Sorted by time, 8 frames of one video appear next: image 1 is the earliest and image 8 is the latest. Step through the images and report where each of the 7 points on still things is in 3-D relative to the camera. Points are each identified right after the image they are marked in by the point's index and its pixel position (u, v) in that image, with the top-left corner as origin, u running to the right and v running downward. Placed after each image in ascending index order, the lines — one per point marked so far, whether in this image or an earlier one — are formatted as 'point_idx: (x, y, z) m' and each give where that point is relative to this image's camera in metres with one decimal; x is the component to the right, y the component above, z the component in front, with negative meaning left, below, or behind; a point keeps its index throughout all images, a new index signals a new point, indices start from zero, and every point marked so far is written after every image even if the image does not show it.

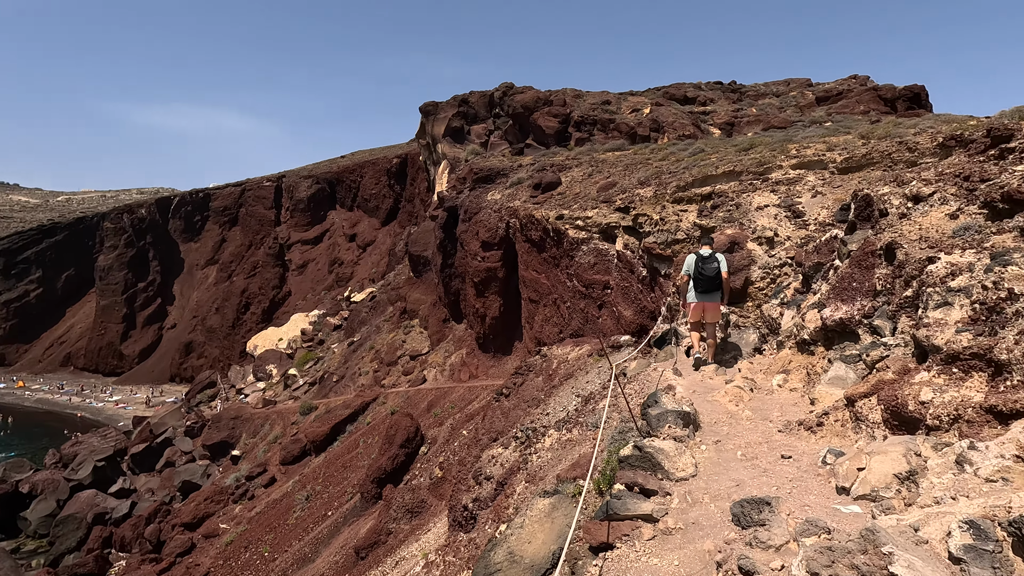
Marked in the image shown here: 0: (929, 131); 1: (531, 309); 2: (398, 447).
0: (+9.6, +3.6, +12.4) m
1: (+0.8, -0.7, +17.7) m
2: (-2.9, -4.2, +14.3) m
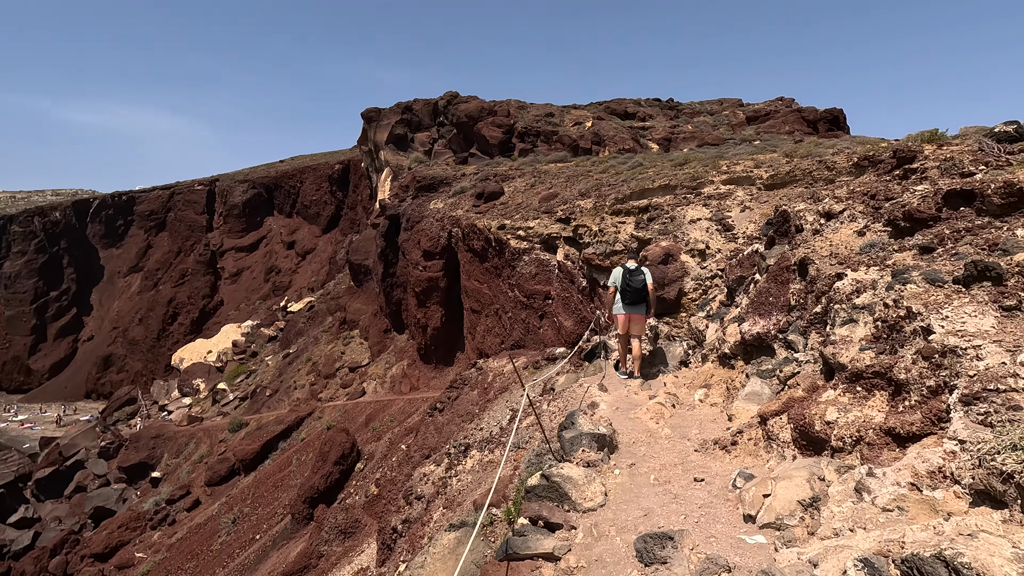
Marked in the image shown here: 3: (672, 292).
0: (+8.2, +3.3, +13.1) m
1: (-1.2, -1.0, +17.5) m
2: (-4.5, -4.4, +13.7) m
3: (+3.0, -0.1, +10.1) m
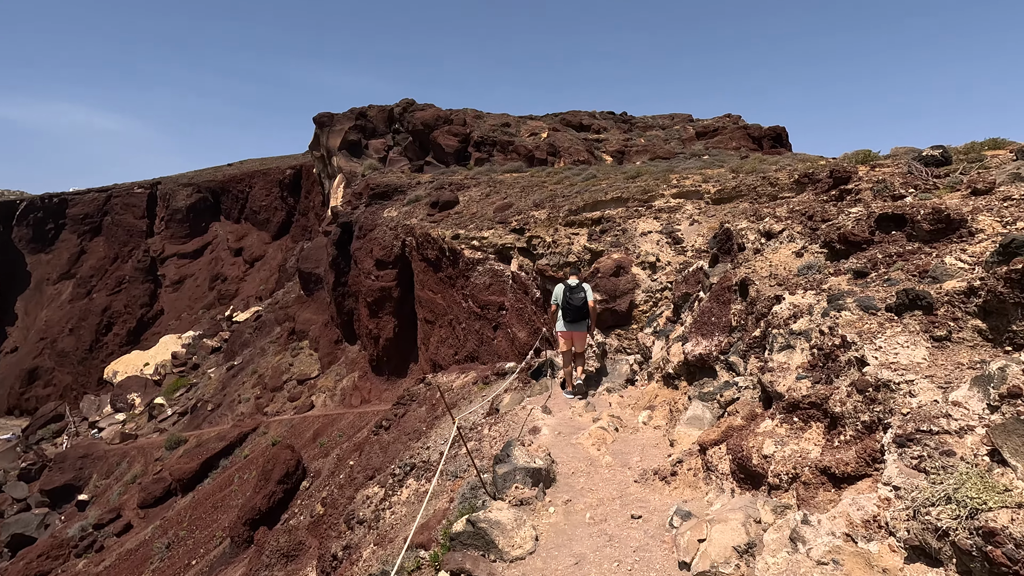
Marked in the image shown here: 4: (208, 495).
0: (+7.0, +3.0, +13.6) m
1: (-2.7, -1.3, +17.2) m
2: (-5.7, -4.7, +13.0) m
3: (+2.1, -0.3, +10.2) m
4: (-9.4, -6.4, +16.7) m
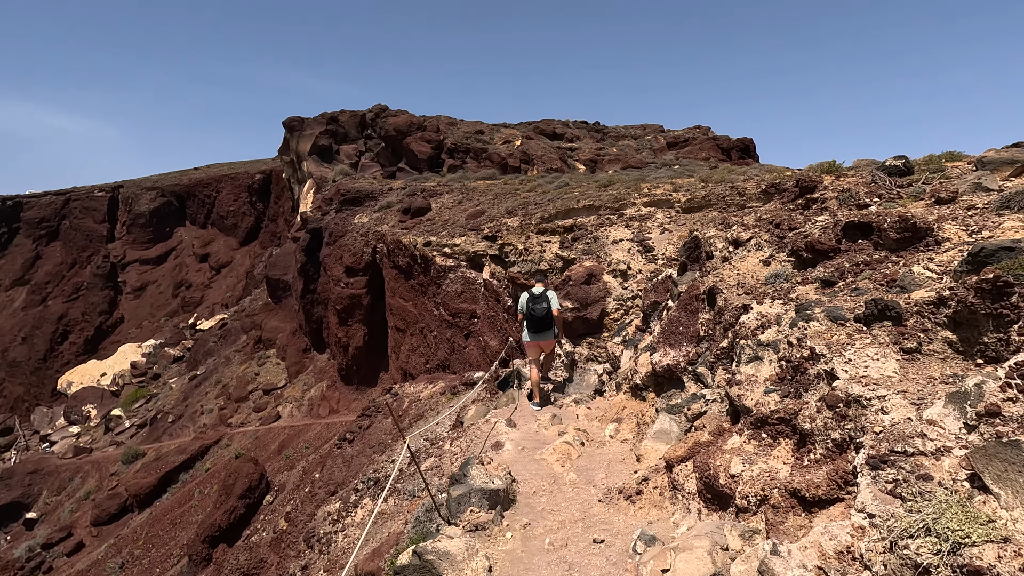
0: (+6.3, +2.8, +13.8) m
1: (-3.6, -1.6, +16.8) m
2: (-6.4, -4.9, +12.5) m
3: (+1.5, -0.5, +10.1) m
4: (-10.3, -6.6, +16.0) m
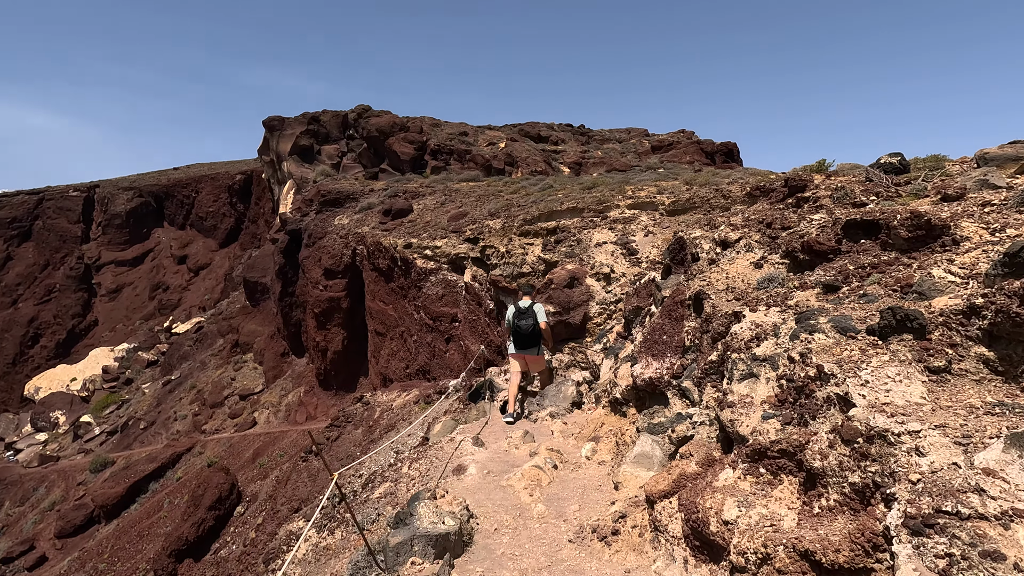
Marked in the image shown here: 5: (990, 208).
0: (+5.8, +2.7, +13.6) m
1: (-4.2, -1.7, +16.3) m
2: (-6.9, -4.9, +11.9) m
3: (+1.2, -0.5, +9.7) m
4: (-10.8, -6.7, +15.3) m
5: (+2.9, +0.5, +3.3) m
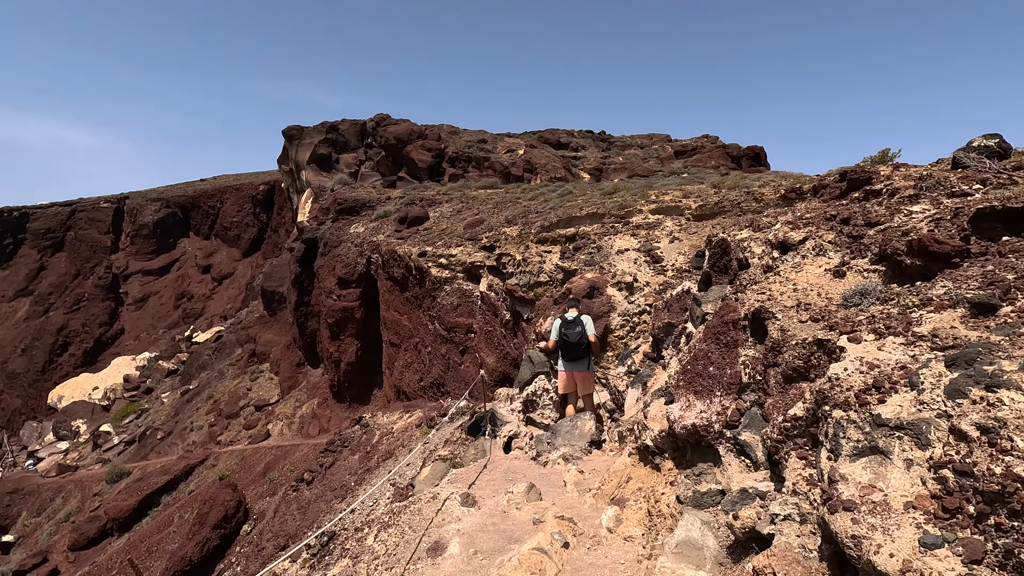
0: (+6.2, +2.5, +12.6) m
1: (-3.7, -2.0, +15.7) m
2: (-6.5, -5.2, +11.3) m
3: (+1.4, -0.7, +8.9) m
4: (-10.4, -7.0, +14.8) m
5: (+2.9, +0.4, +2.4) m
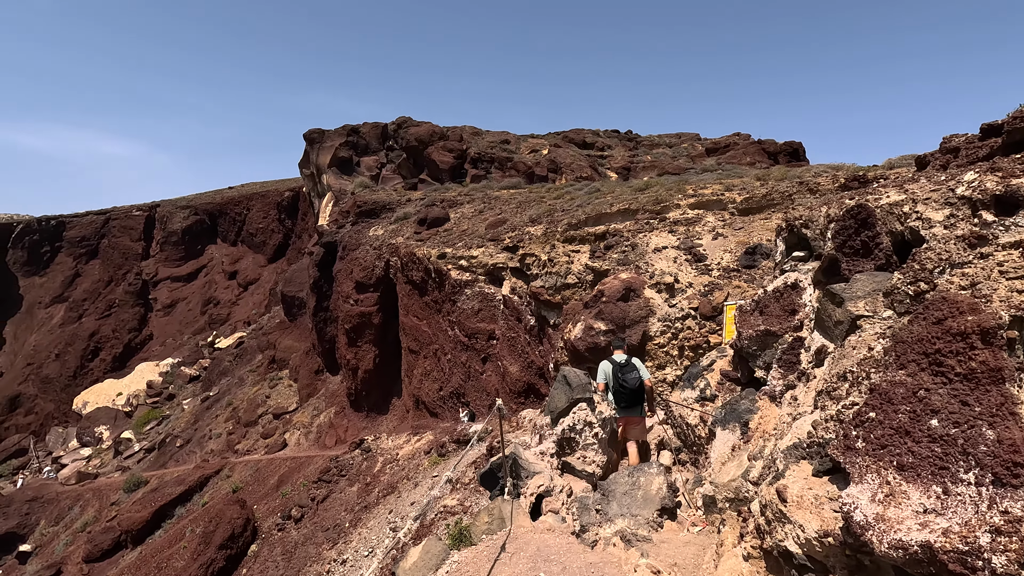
0: (+6.7, +2.5, +11.1) m
1: (-3.0, -2.1, +14.6) m
2: (-6.0, -5.2, +10.3) m
3: (+1.8, -0.7, +7.6) m
4: (-9.7, -7.1, +13.9) m
5: (+3.0, +0.5, +1.0) m
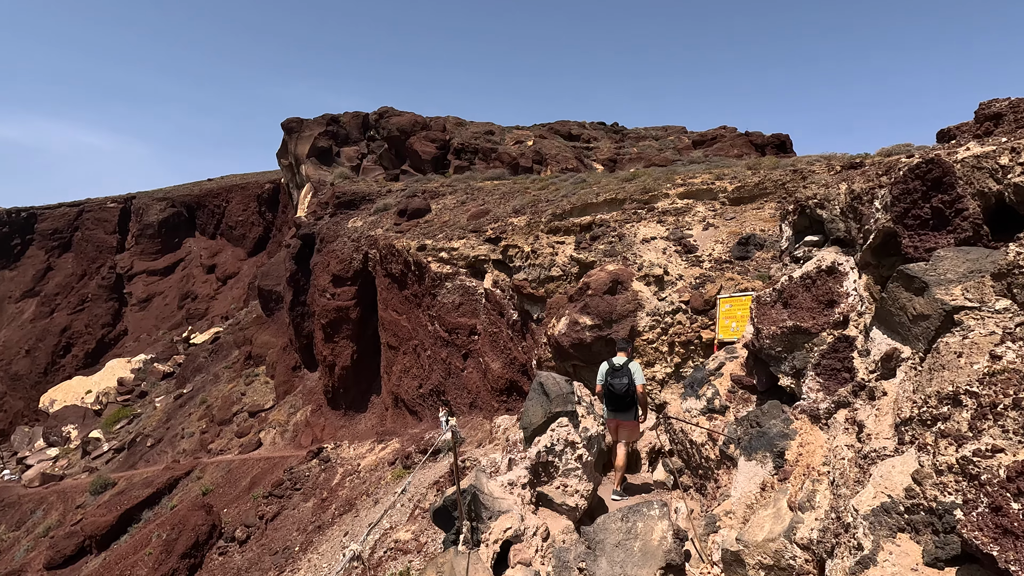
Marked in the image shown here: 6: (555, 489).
0: (+6.3, +2.6, +10.6) m
1: (-3.5, -1.9, +13.8) m
2: (-6.4, -5.1, +9.5) m
3: (+1.5, -0.6, +6.9) m
4: (-10.2, -6.9, +13.1) m
5: (+2.8, +0.5, +0.4) m
6: (+0.3, -1.2, +3.4) m
